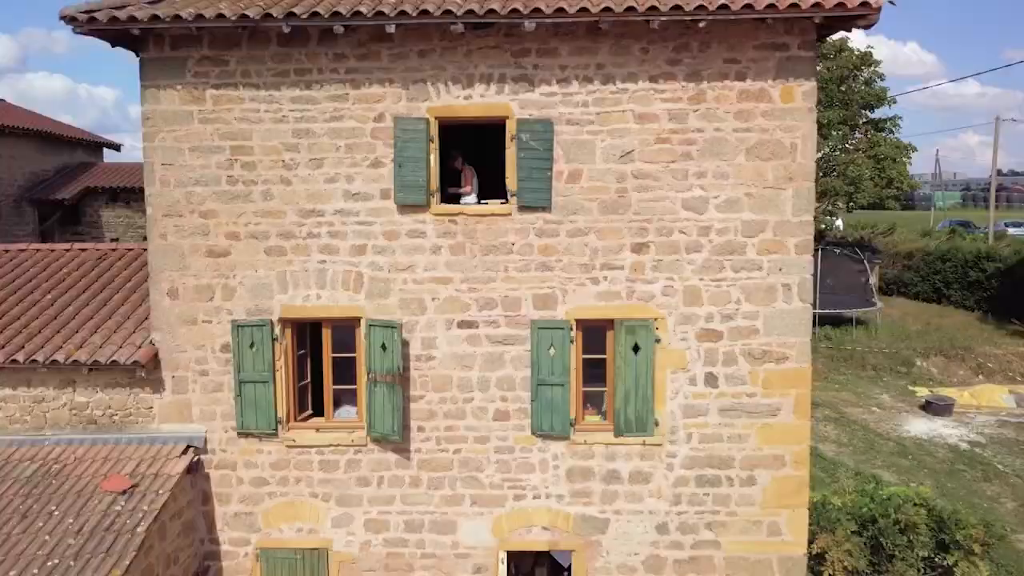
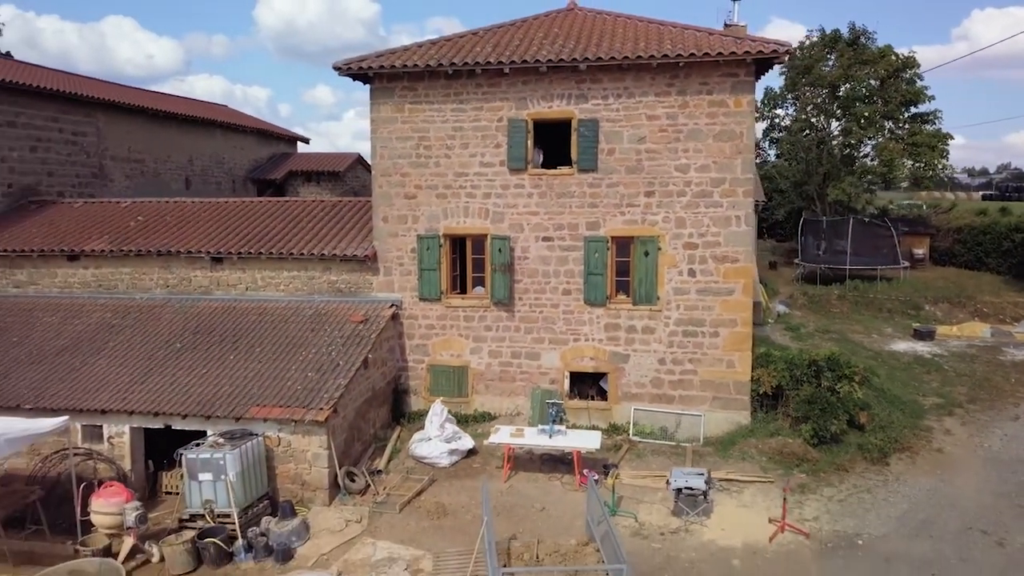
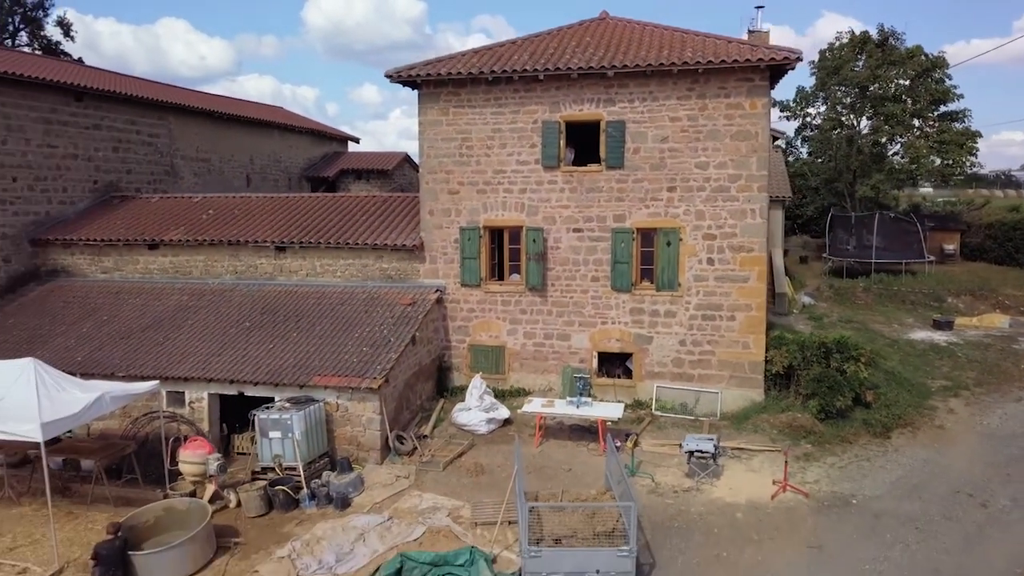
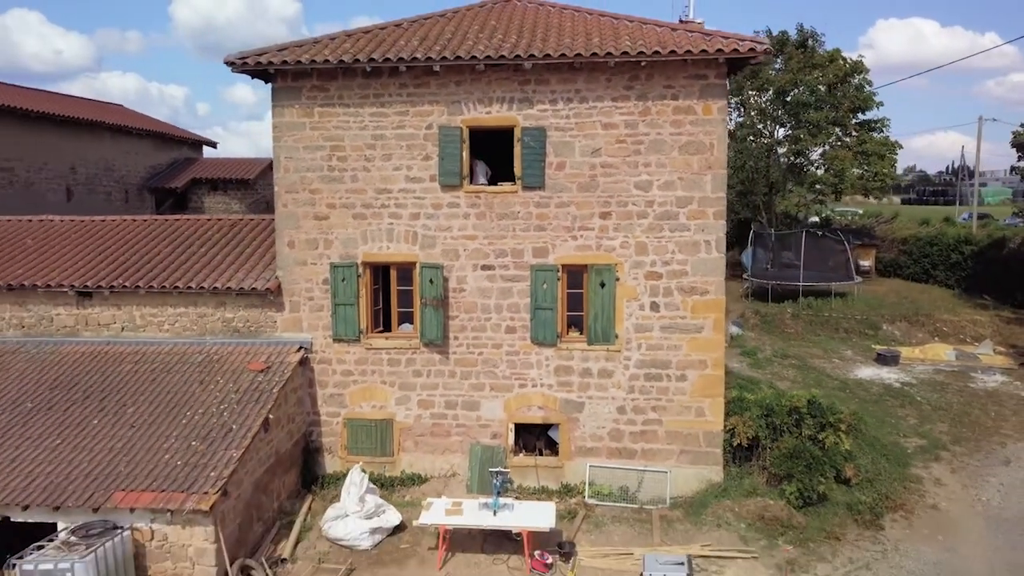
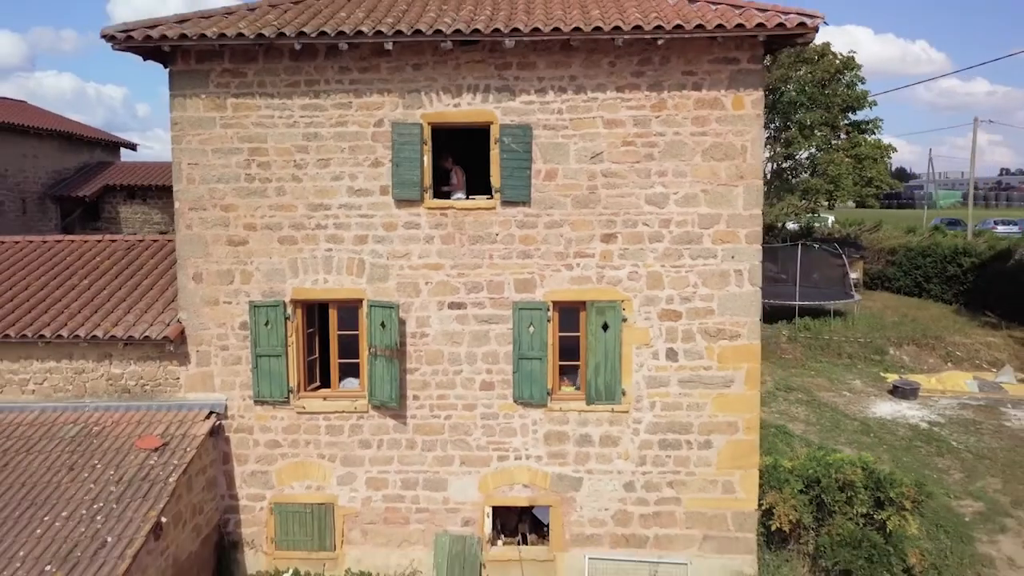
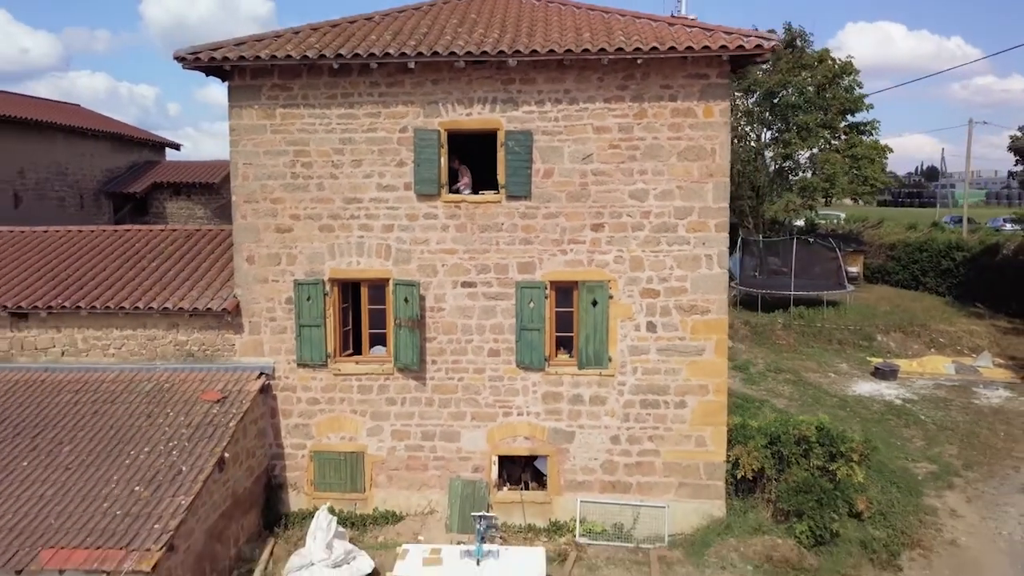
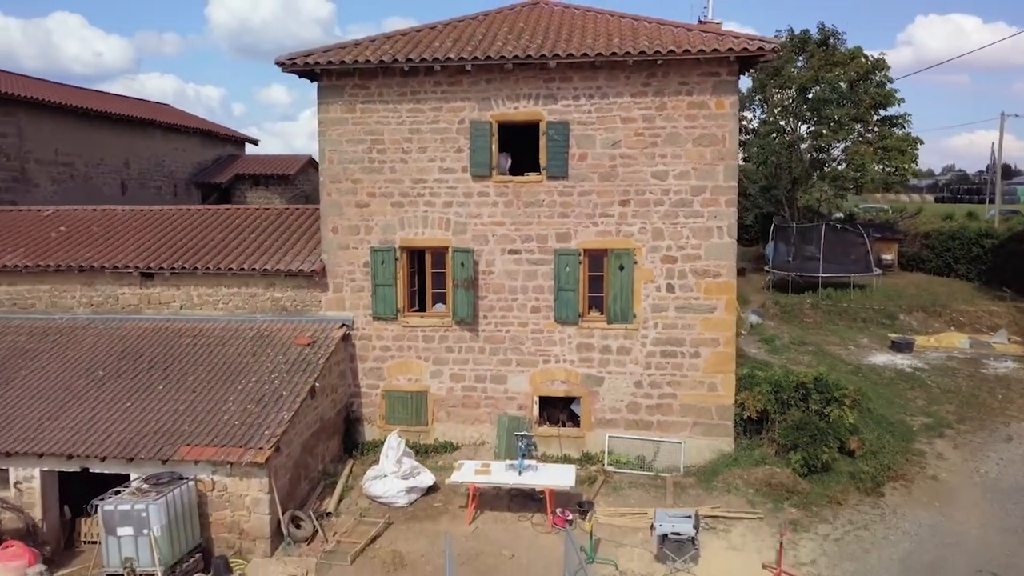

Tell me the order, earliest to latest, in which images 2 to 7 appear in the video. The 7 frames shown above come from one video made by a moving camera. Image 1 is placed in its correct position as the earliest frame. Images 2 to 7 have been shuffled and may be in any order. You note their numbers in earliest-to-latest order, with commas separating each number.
5, 6, 4, 7, 2, 3
